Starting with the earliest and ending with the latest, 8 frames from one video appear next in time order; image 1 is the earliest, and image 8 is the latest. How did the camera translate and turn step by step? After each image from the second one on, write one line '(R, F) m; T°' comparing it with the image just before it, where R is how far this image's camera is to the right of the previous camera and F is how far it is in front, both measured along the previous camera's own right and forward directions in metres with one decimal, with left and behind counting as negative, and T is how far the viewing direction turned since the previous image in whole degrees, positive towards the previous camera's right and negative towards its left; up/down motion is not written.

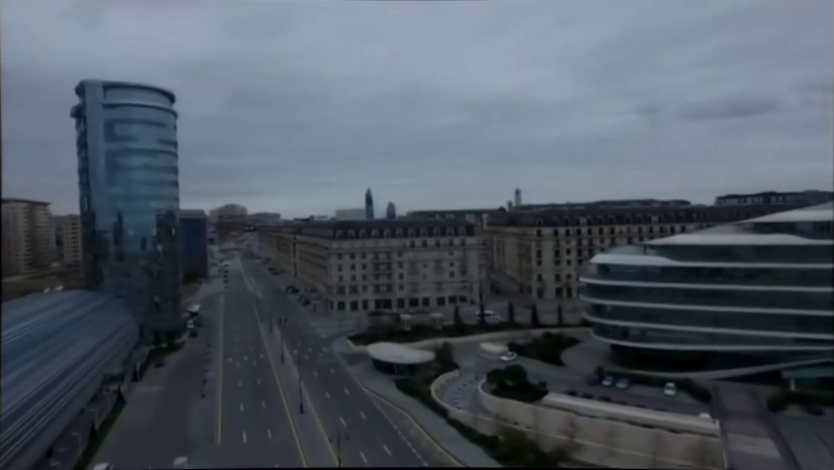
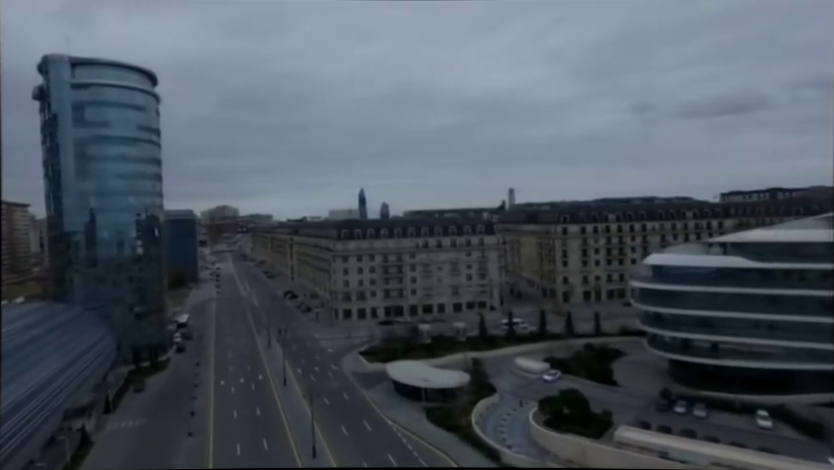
(-0.4, +1.2) m; +1°
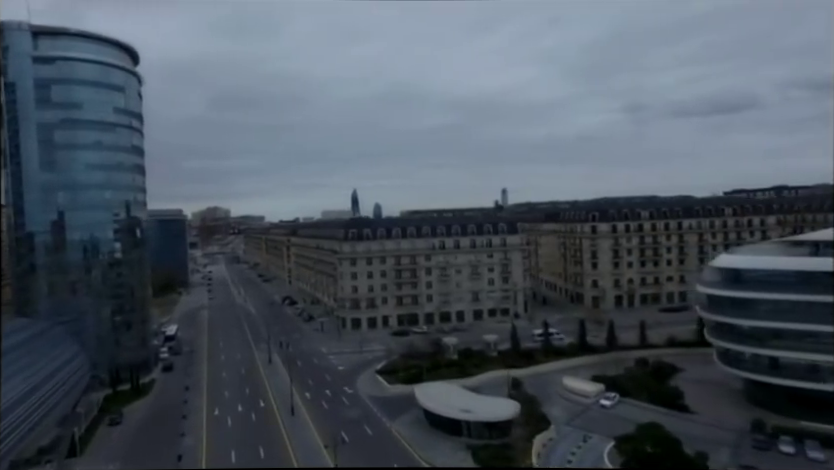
(-0.4, +1.1) m; +1°
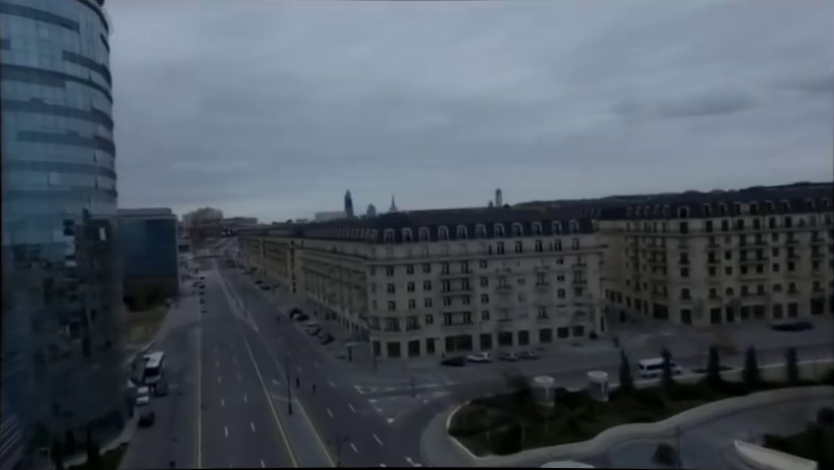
(-0.8, +2.1) m; +1°
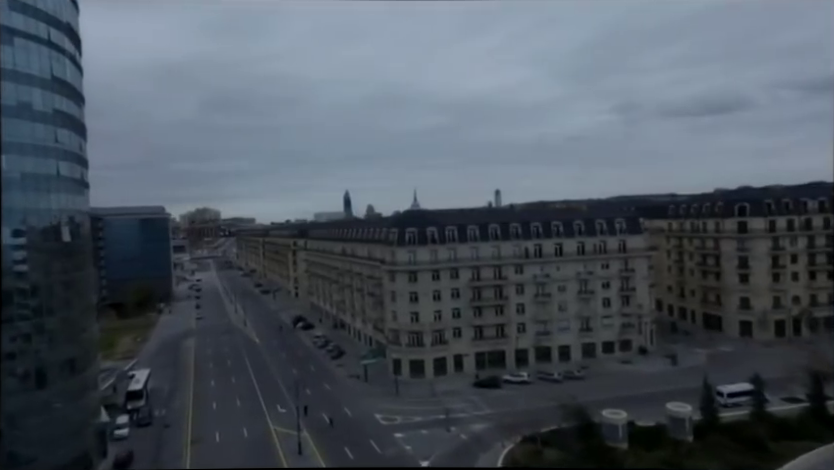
(-0.3, +1.0) m; 0°
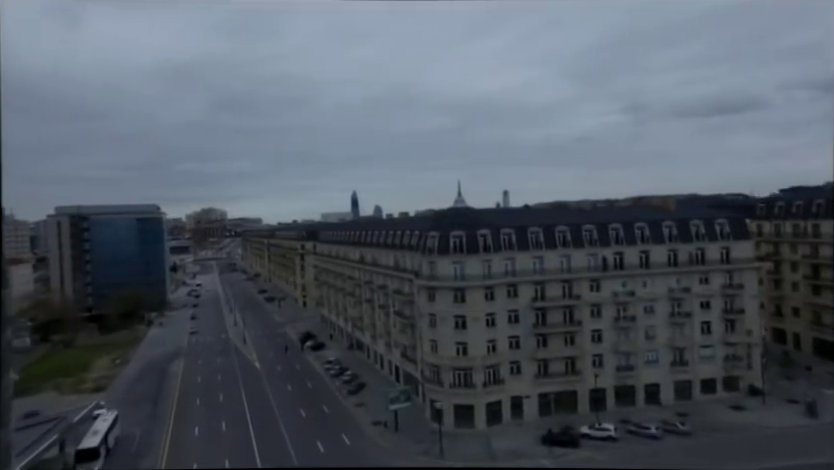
(-0.3, +1.5) m; -1°
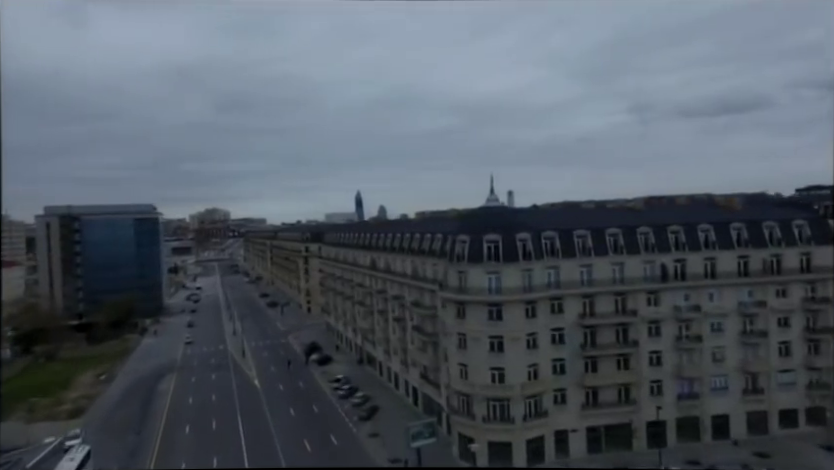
(-0.2, +0.8) m; 0°
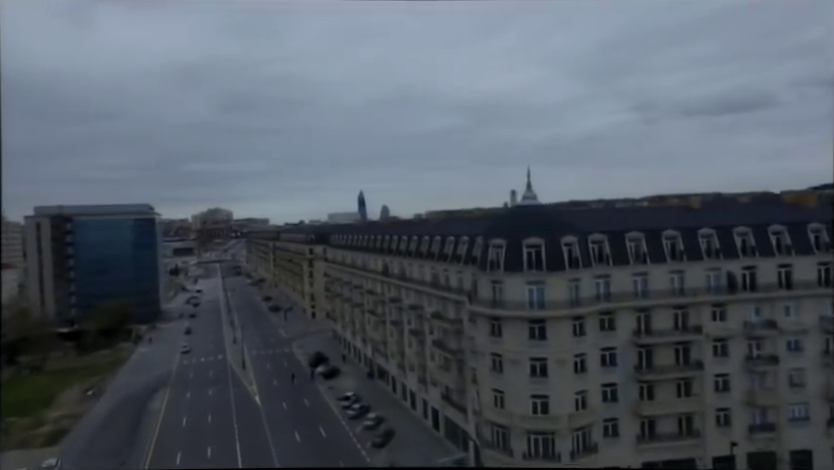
(-0.1, +0.6) m; 0°
